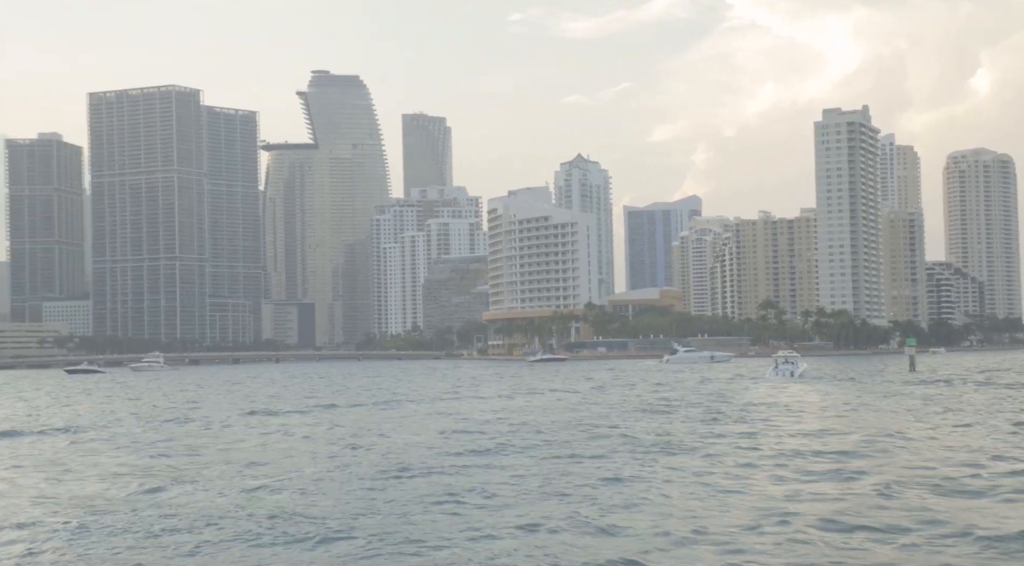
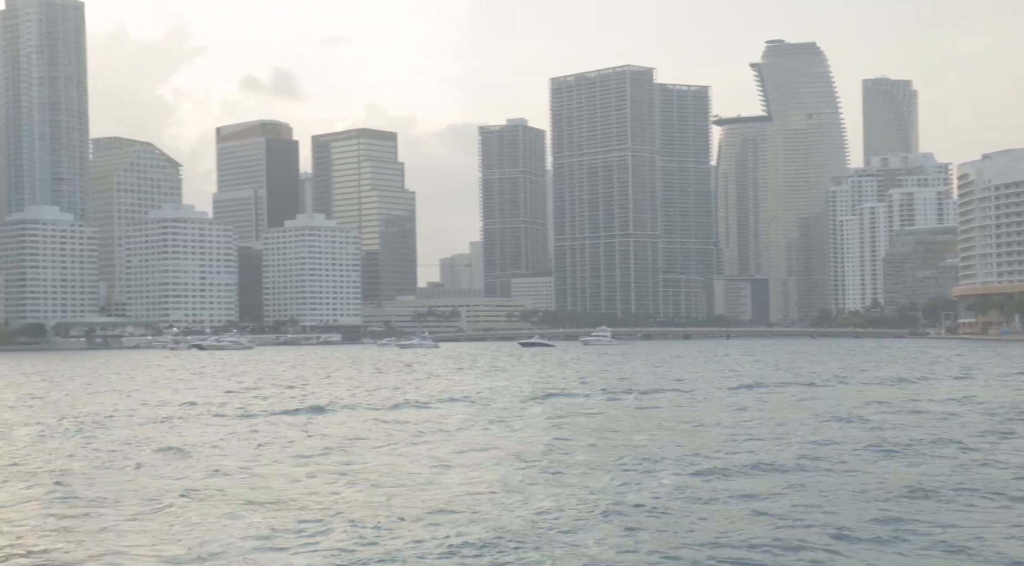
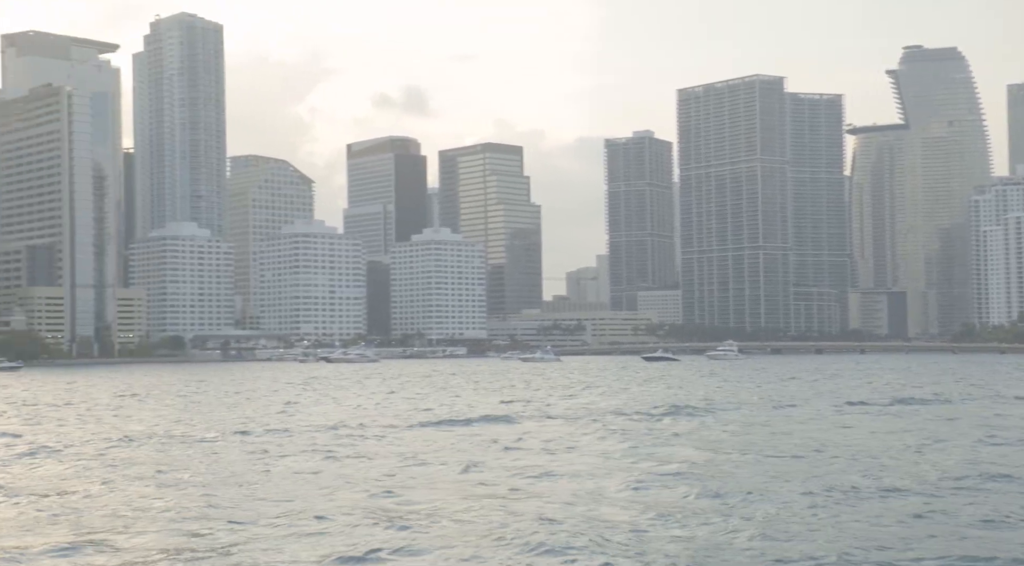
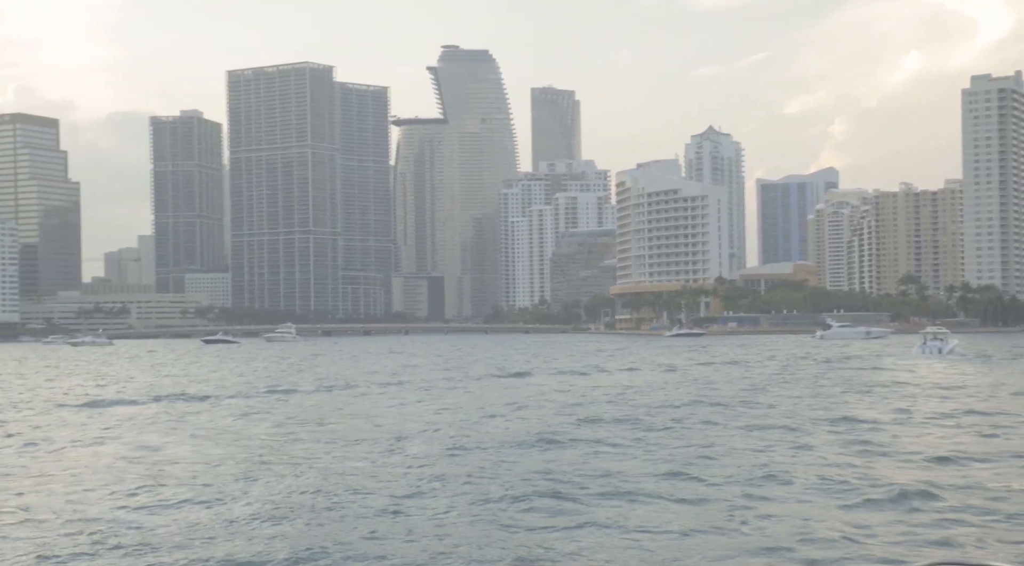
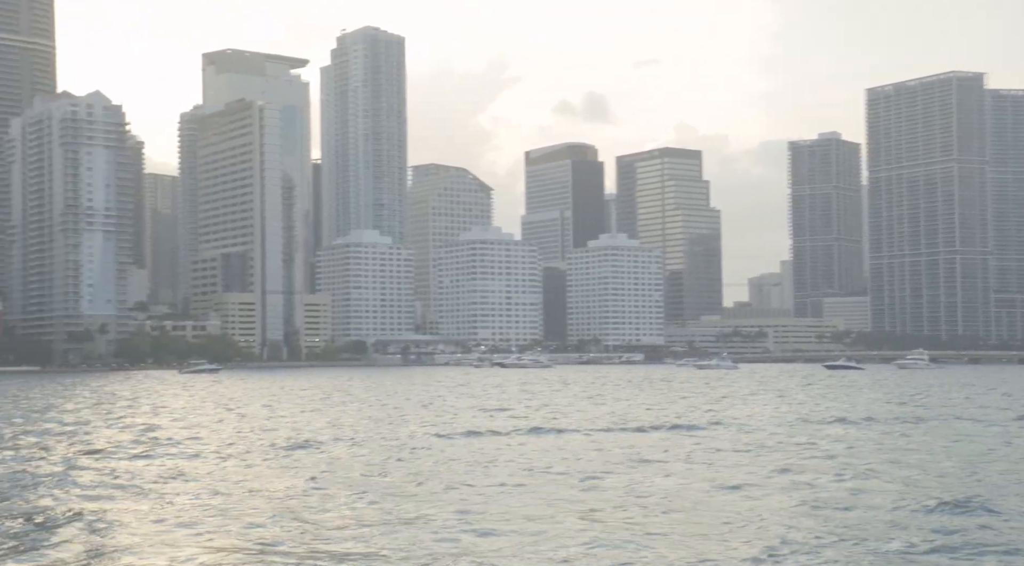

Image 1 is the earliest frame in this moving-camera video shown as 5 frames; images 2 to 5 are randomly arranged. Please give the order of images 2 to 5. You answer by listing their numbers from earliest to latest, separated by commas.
4, 2, 3, 5
